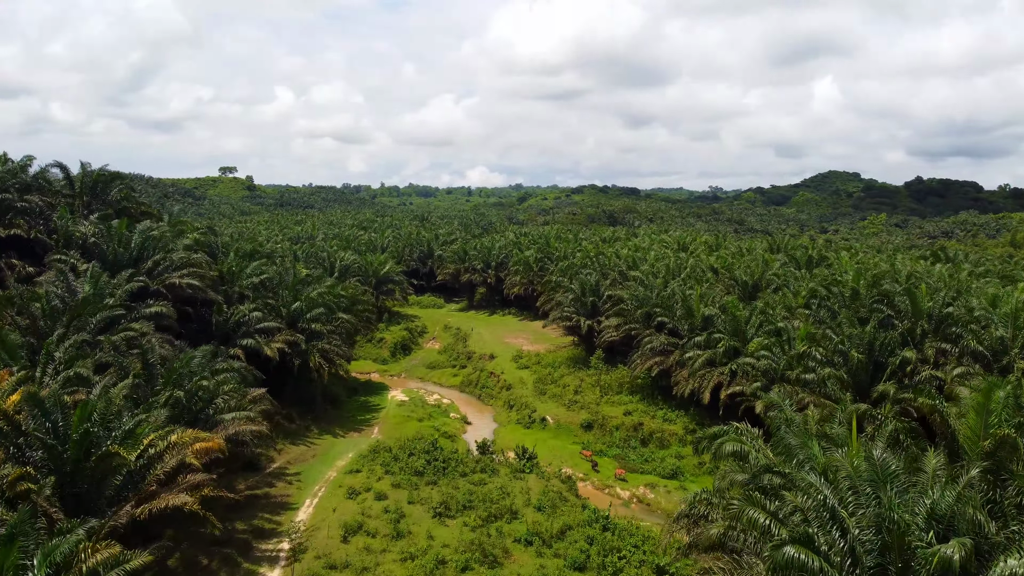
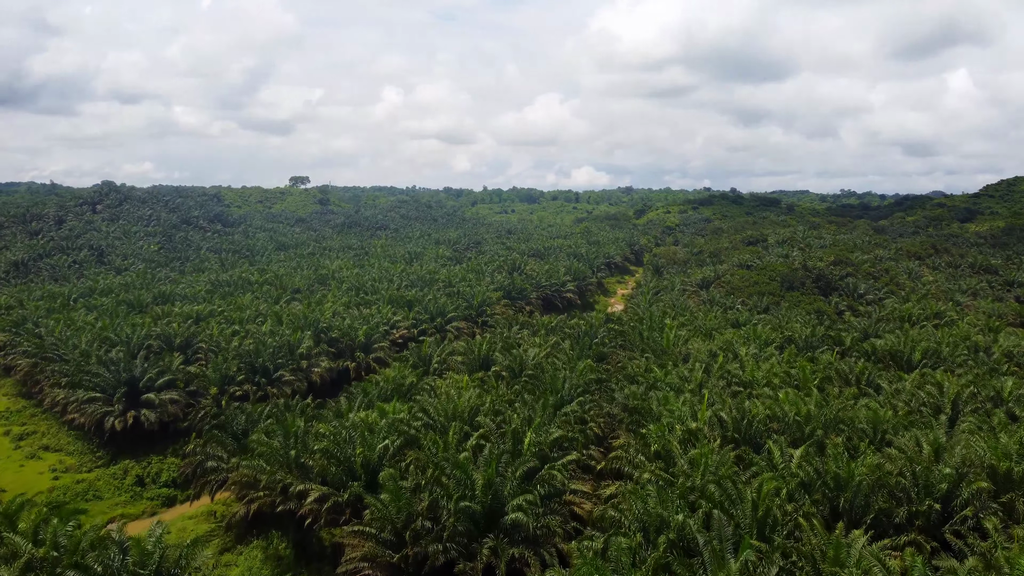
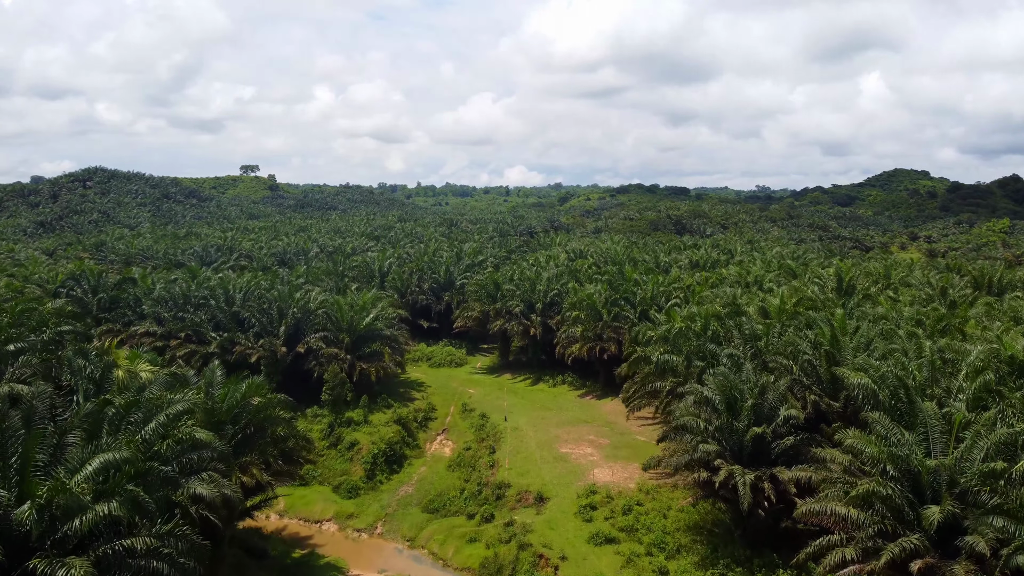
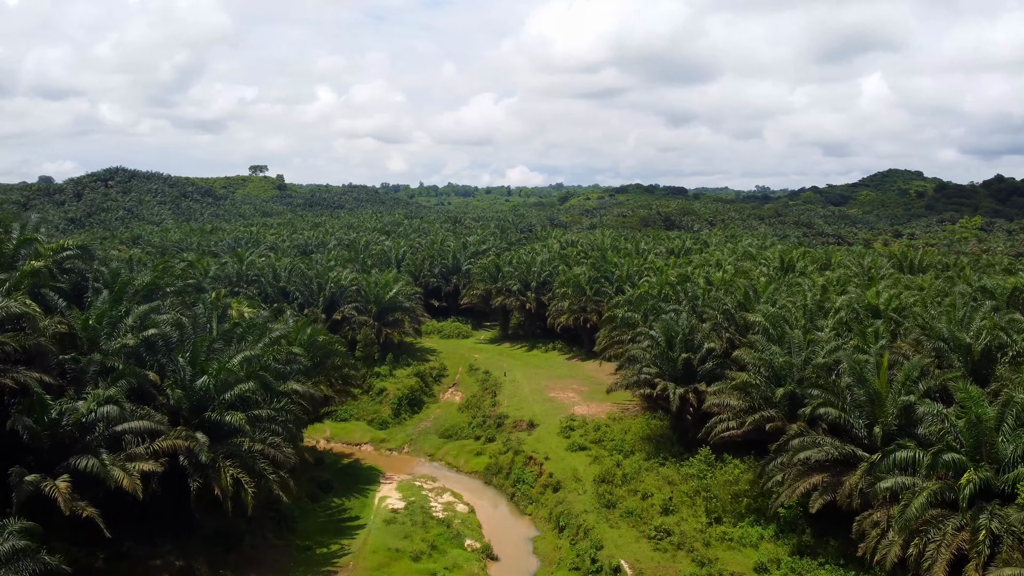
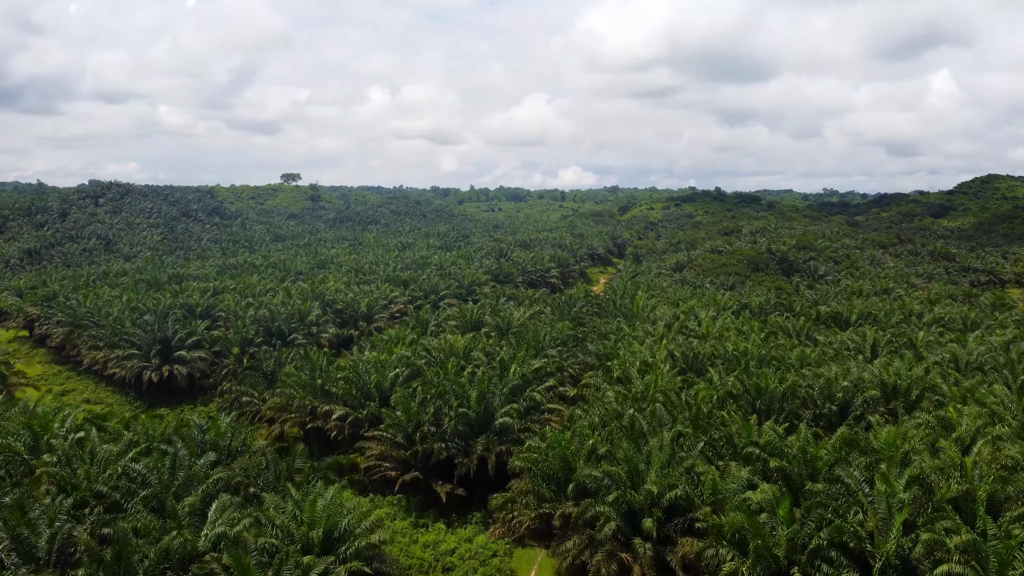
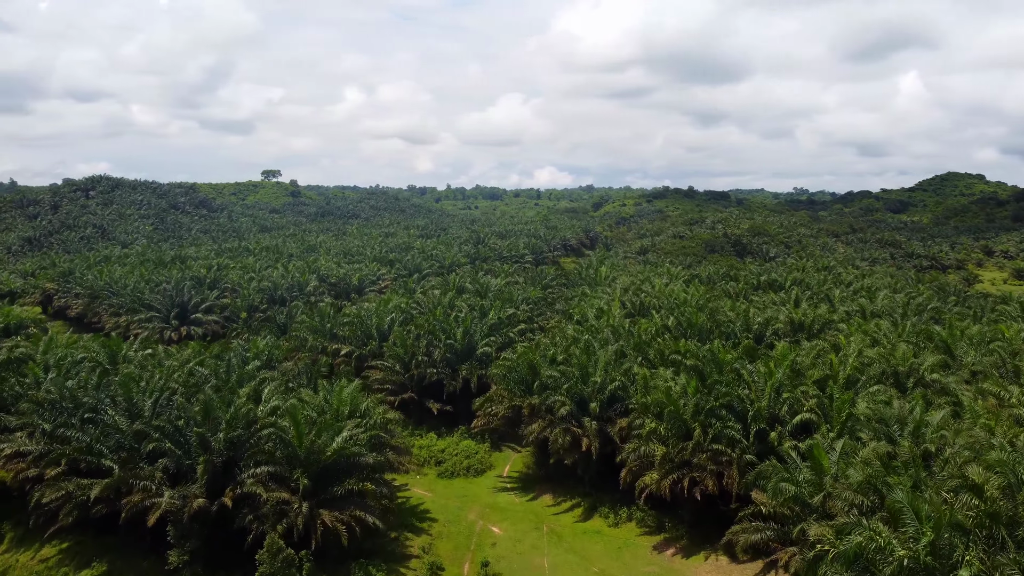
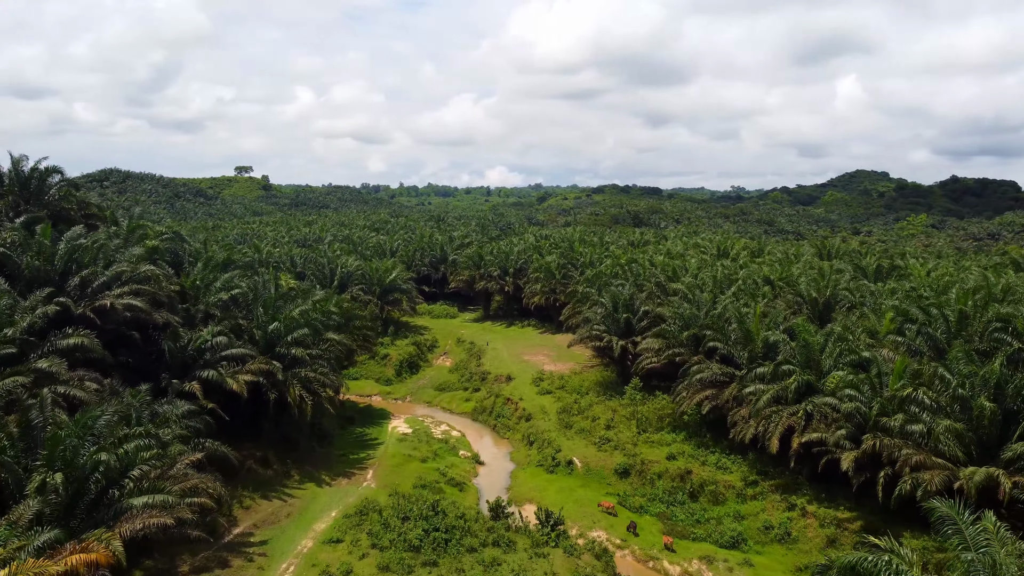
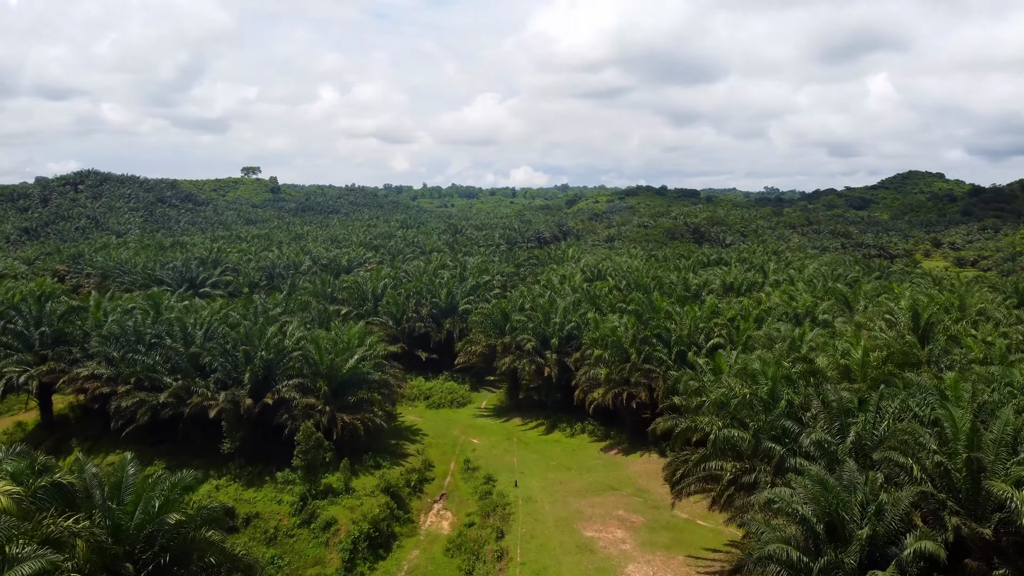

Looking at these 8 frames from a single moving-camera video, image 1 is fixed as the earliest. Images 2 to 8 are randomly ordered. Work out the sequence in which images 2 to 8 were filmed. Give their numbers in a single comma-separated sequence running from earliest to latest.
7, 4, 3, 8, 6, 5, 2
